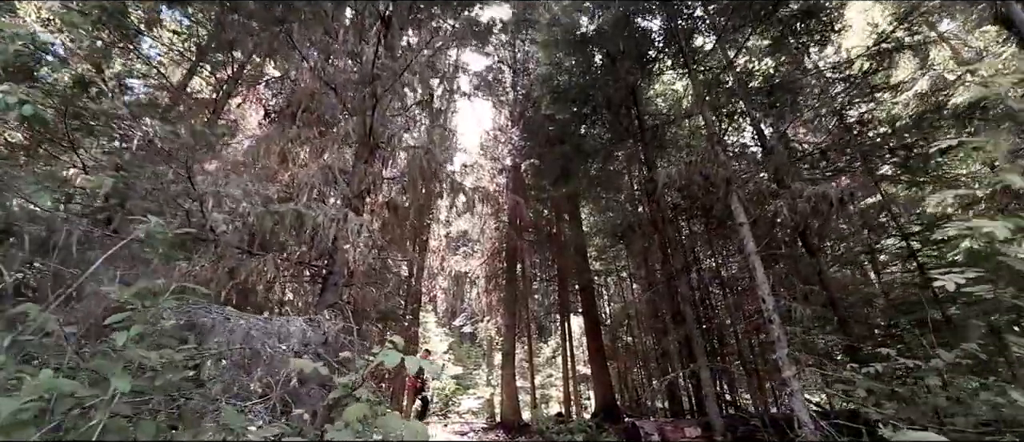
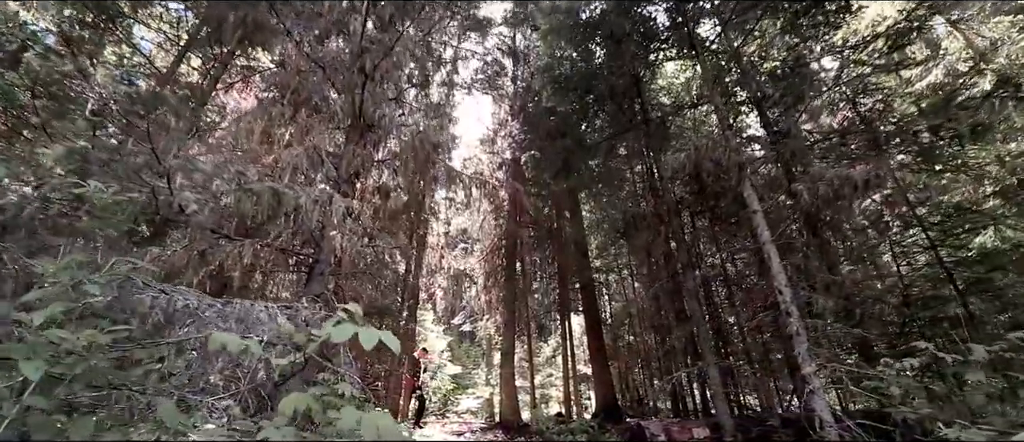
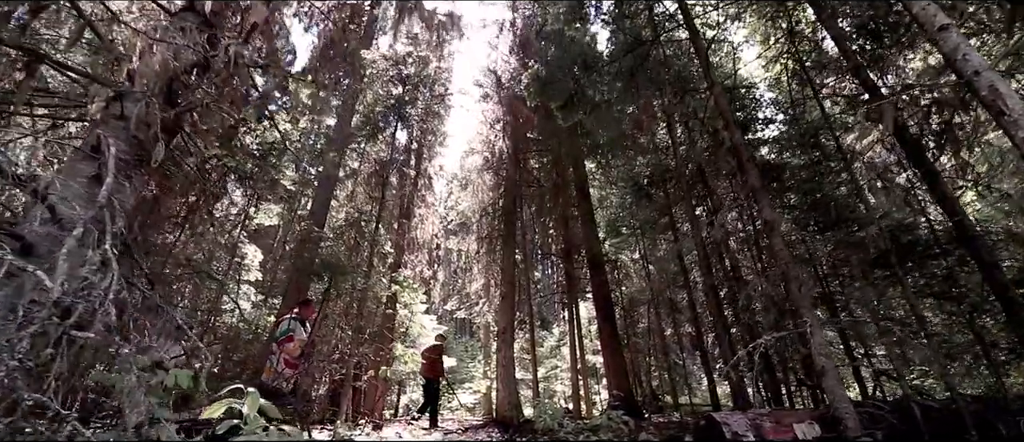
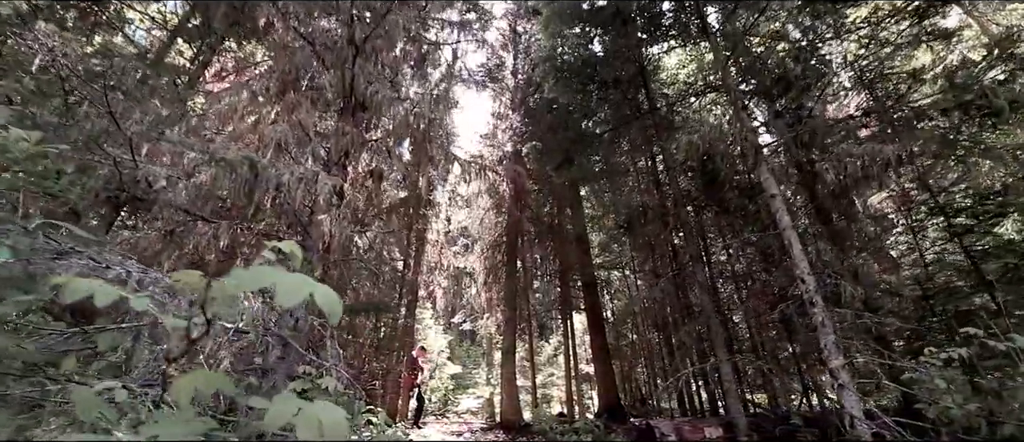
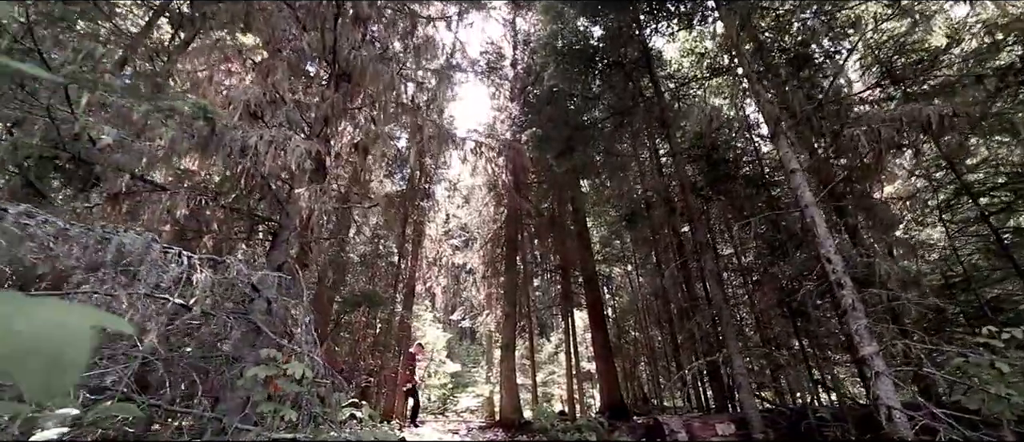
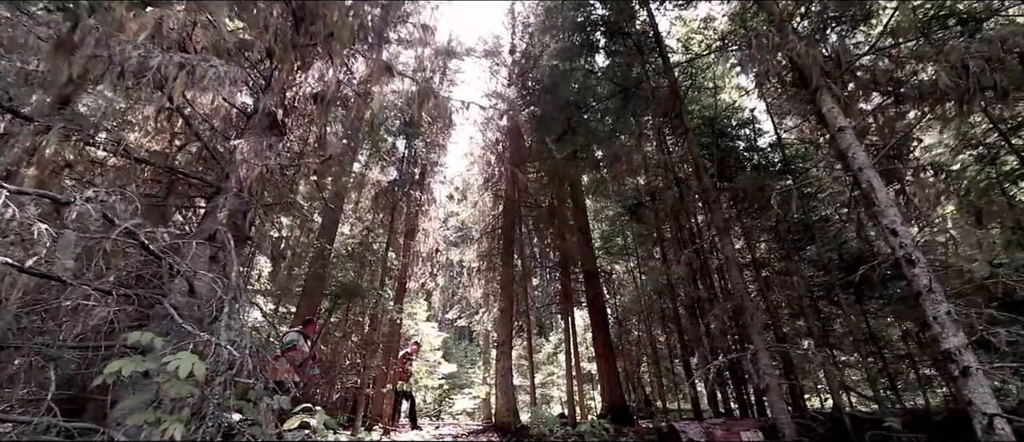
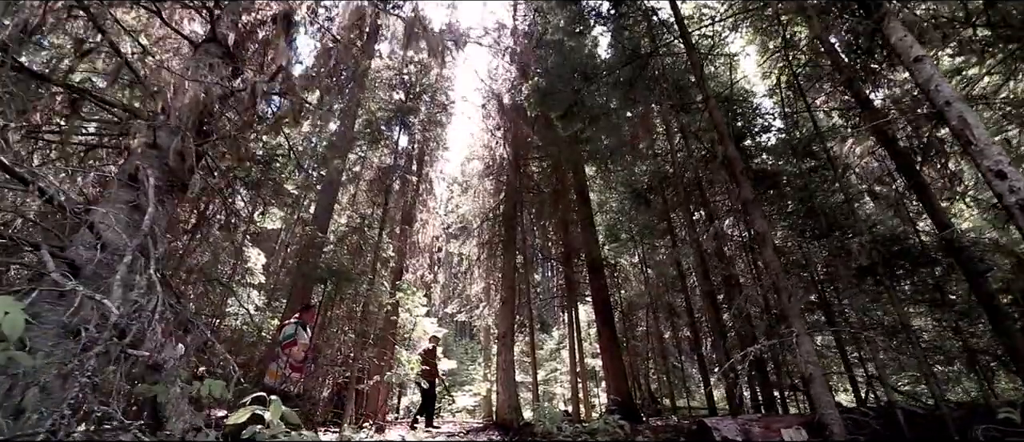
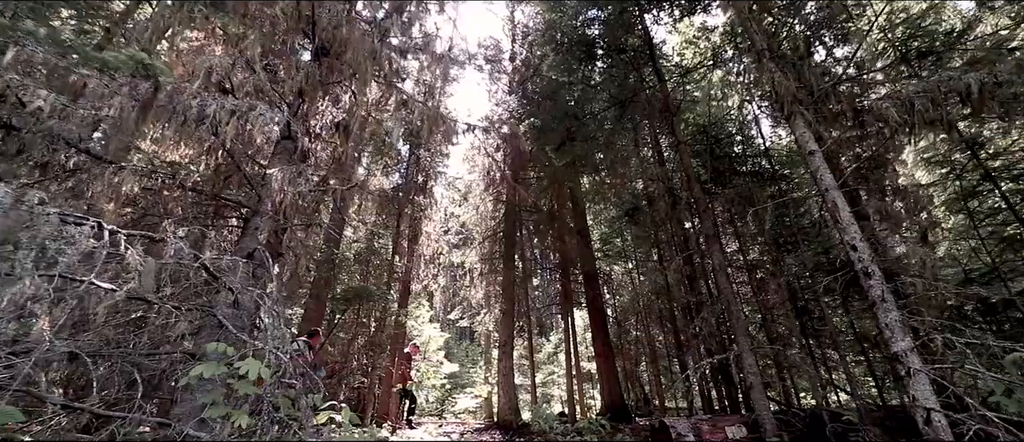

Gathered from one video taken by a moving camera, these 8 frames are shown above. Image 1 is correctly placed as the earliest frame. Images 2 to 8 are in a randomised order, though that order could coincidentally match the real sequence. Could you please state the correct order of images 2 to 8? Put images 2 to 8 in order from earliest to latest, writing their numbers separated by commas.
2, 4, 5, 8, 6, 7, 3
